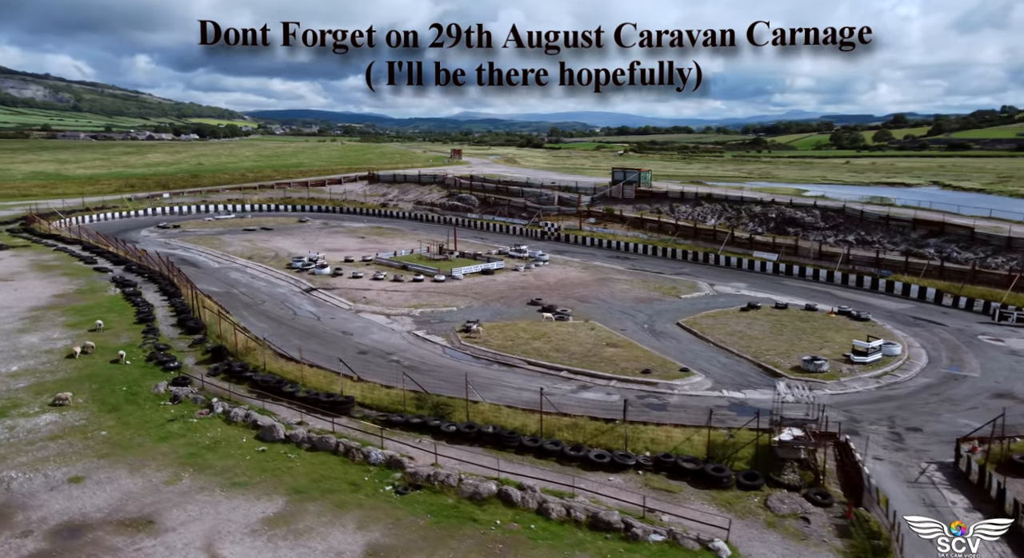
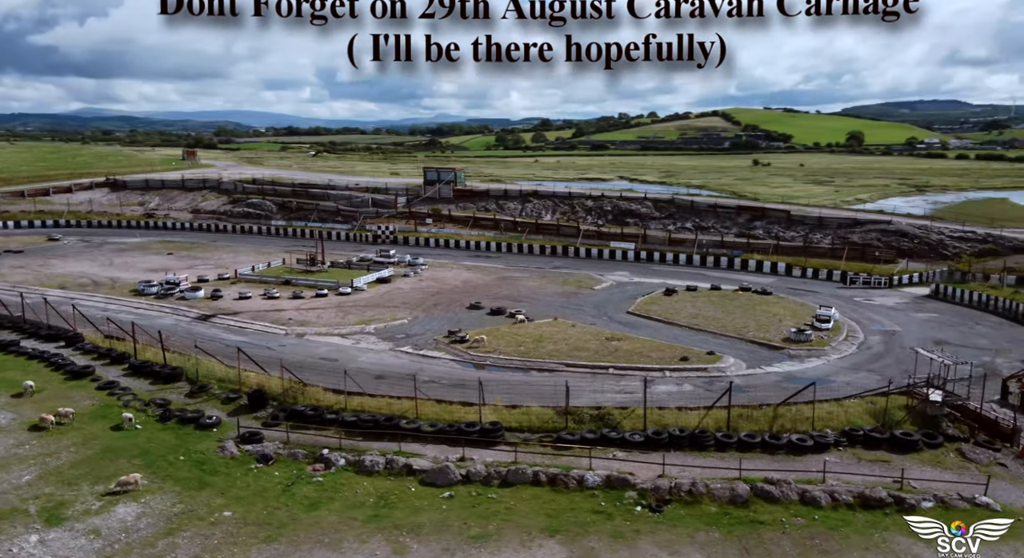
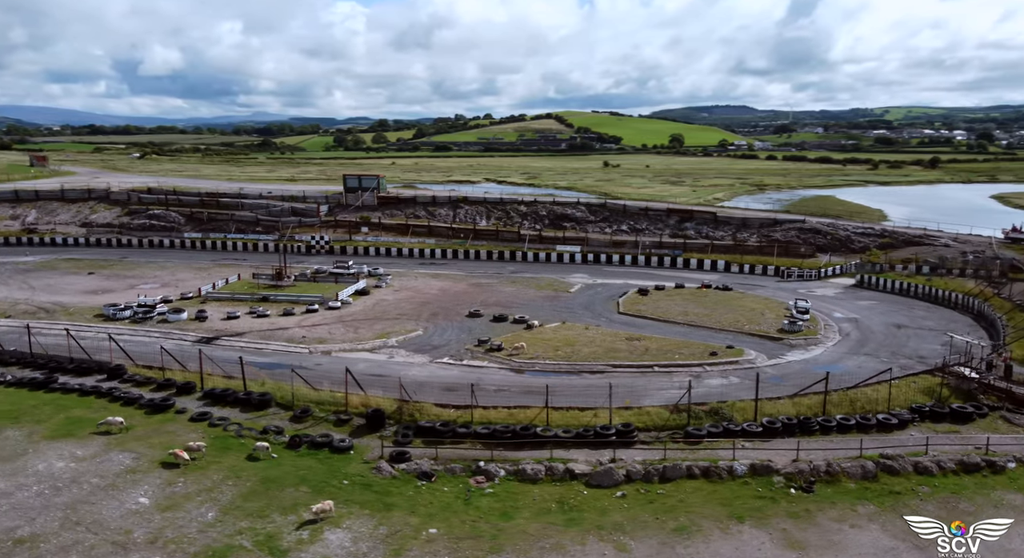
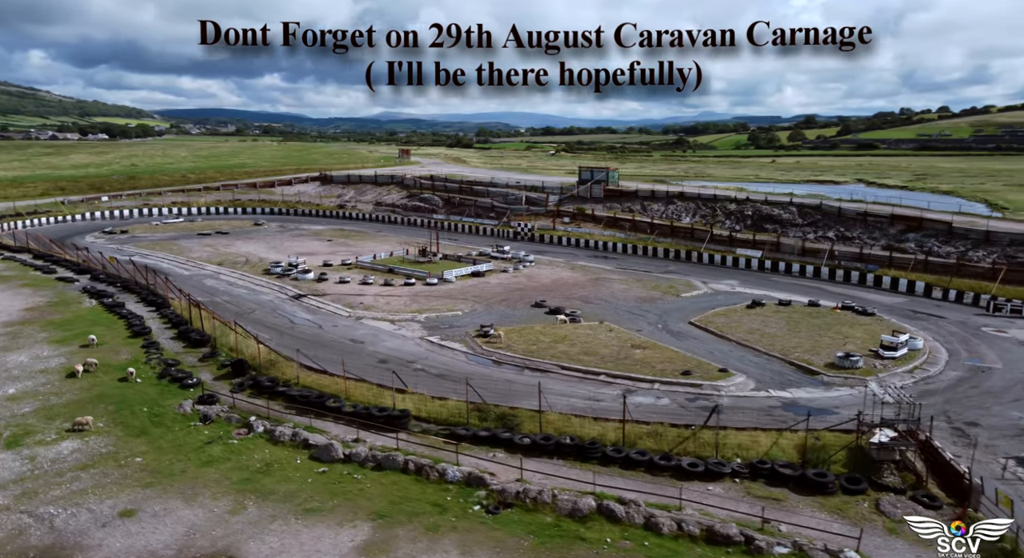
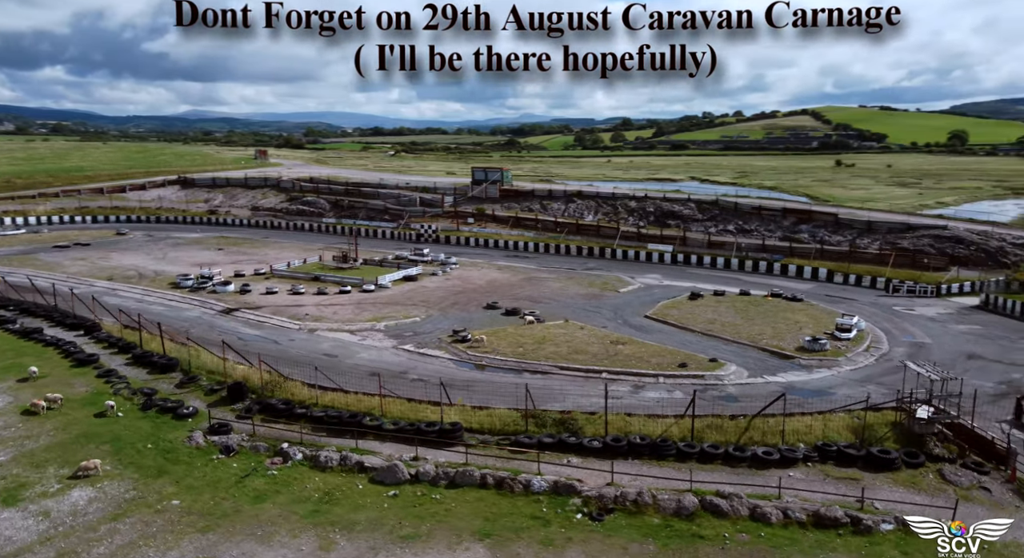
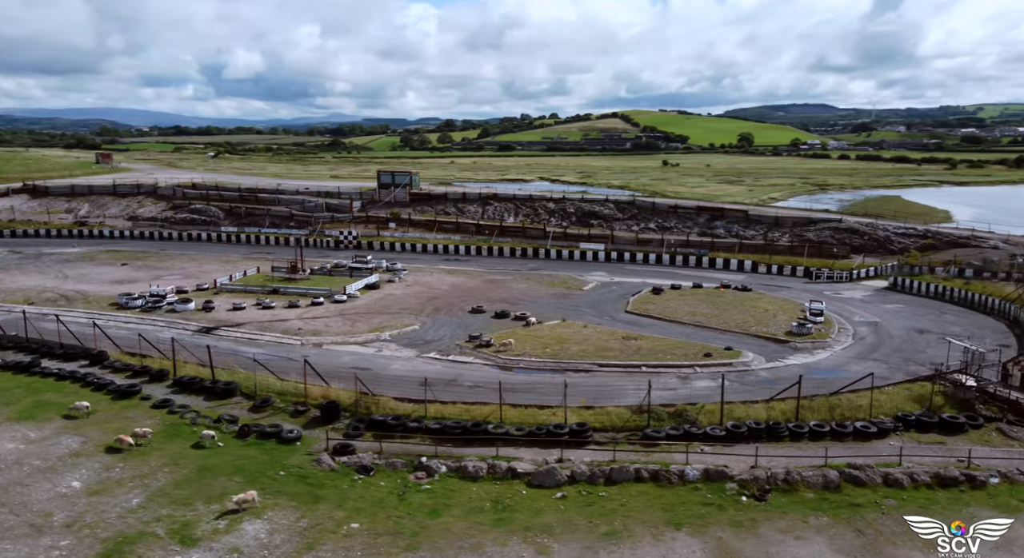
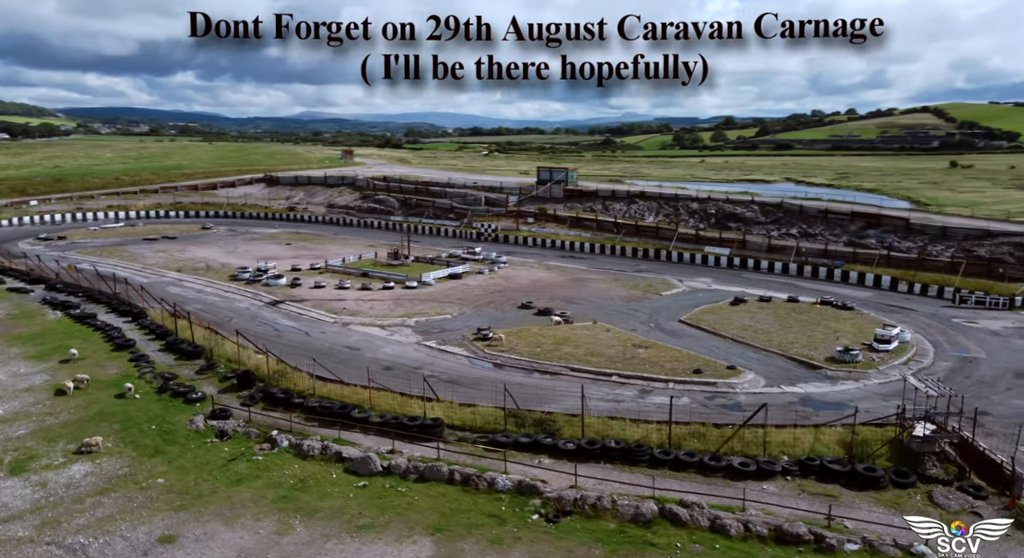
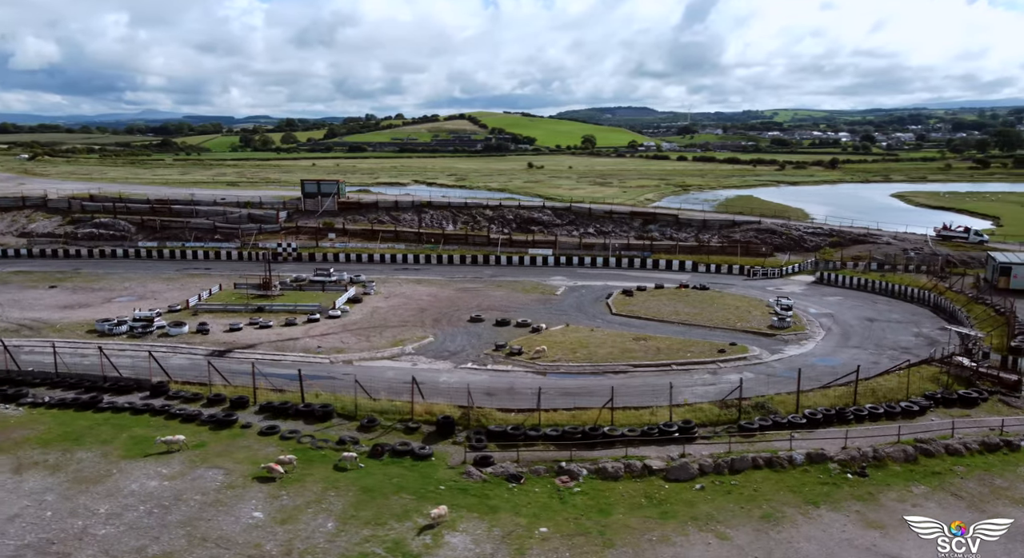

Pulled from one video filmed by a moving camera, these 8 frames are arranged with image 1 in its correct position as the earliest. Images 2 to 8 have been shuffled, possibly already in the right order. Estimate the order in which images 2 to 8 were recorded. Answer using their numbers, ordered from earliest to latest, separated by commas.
4, 7, 5, 2, 6, 3, 8
